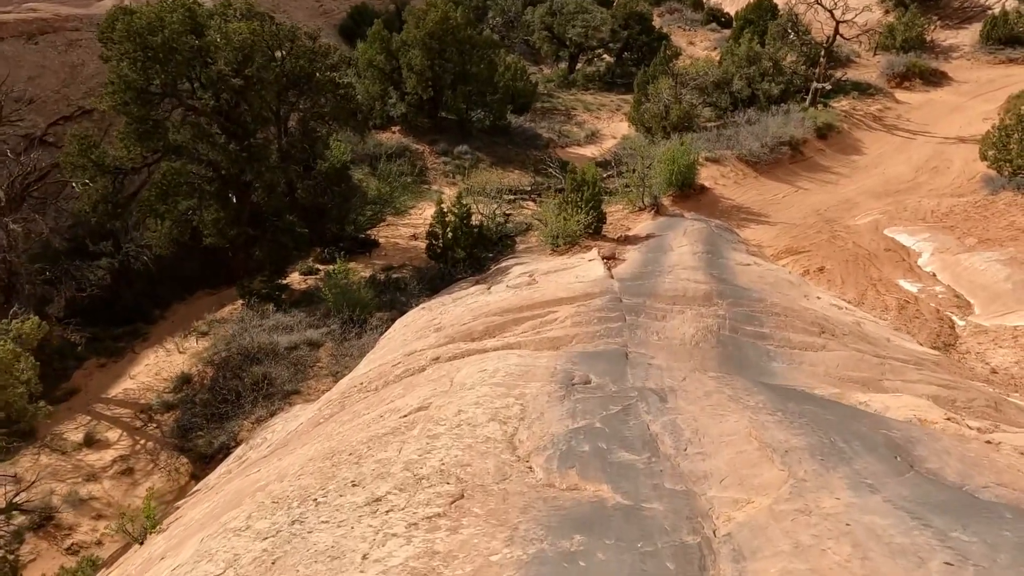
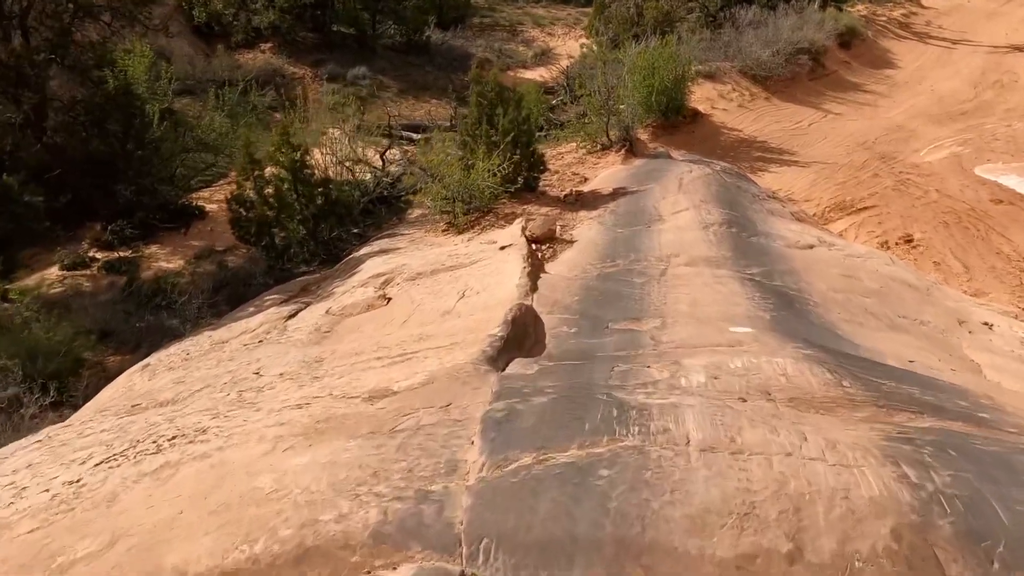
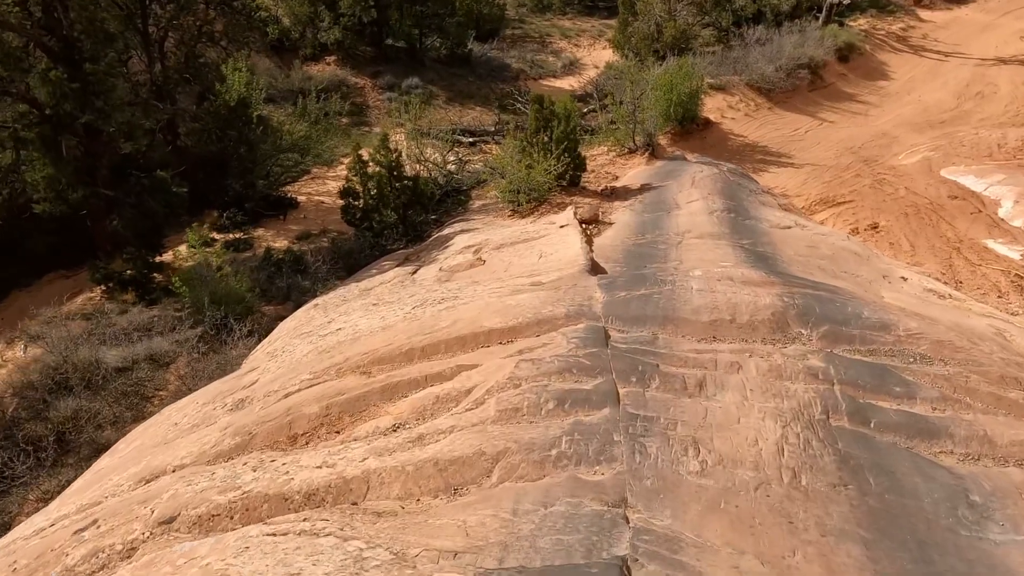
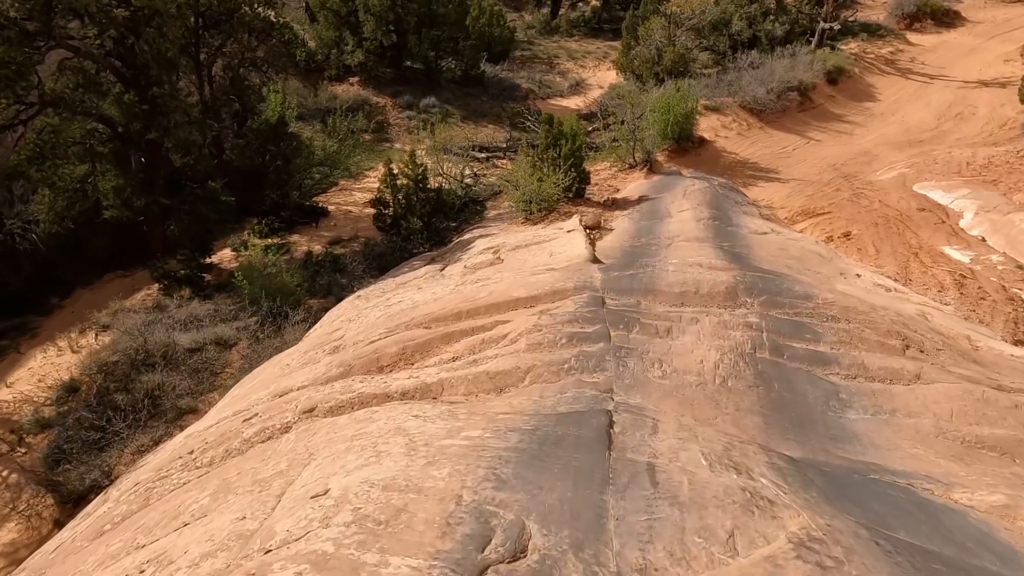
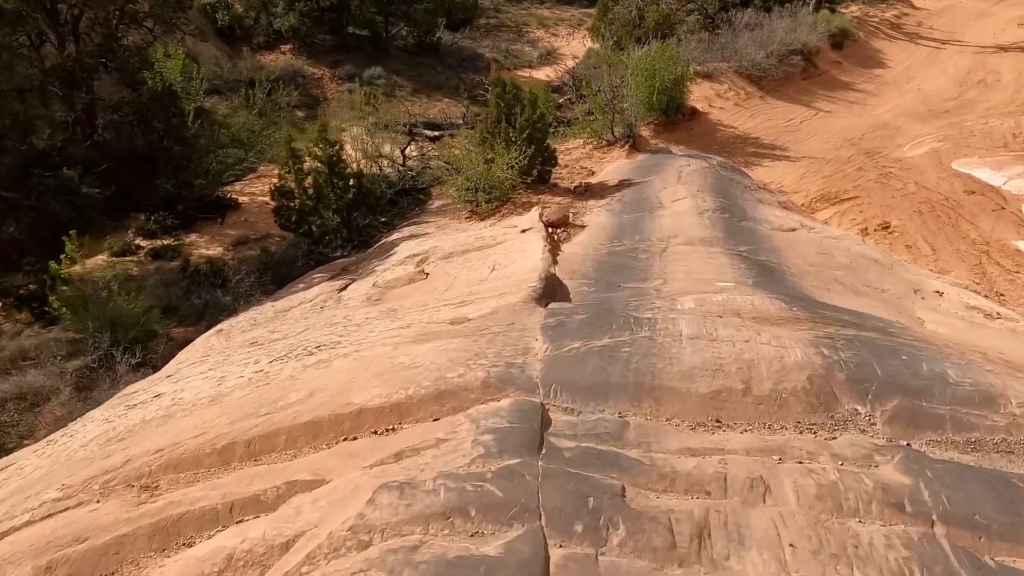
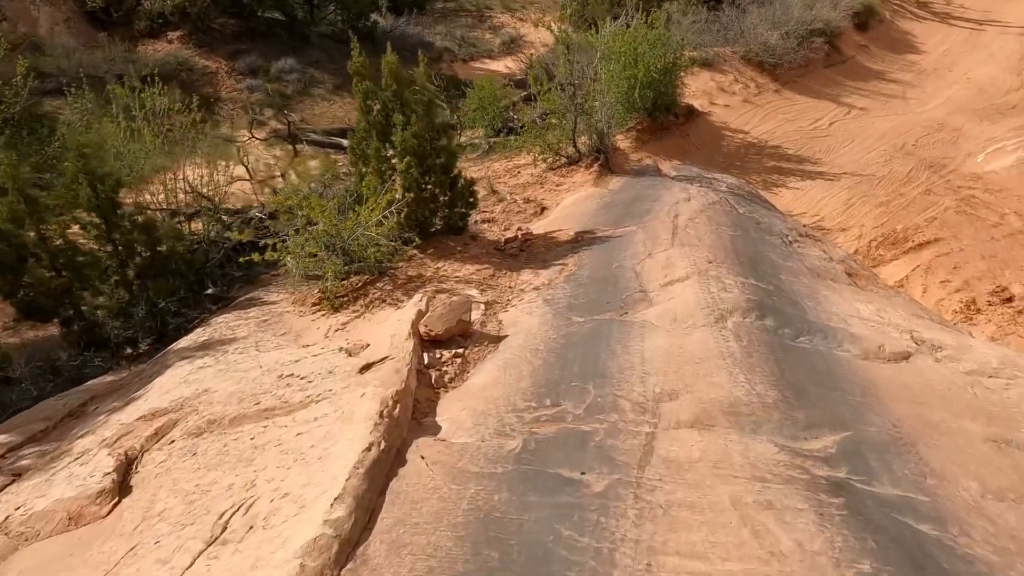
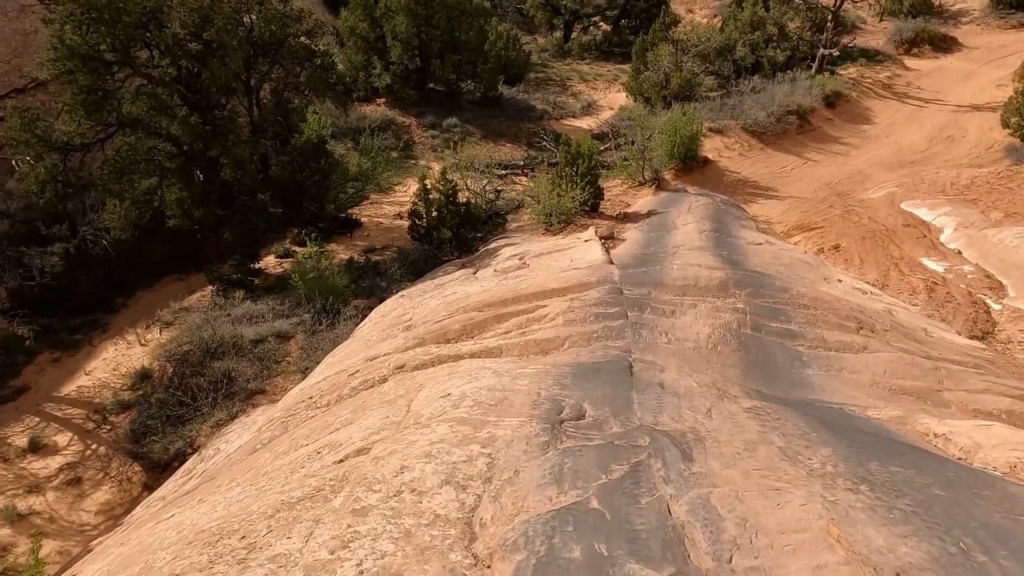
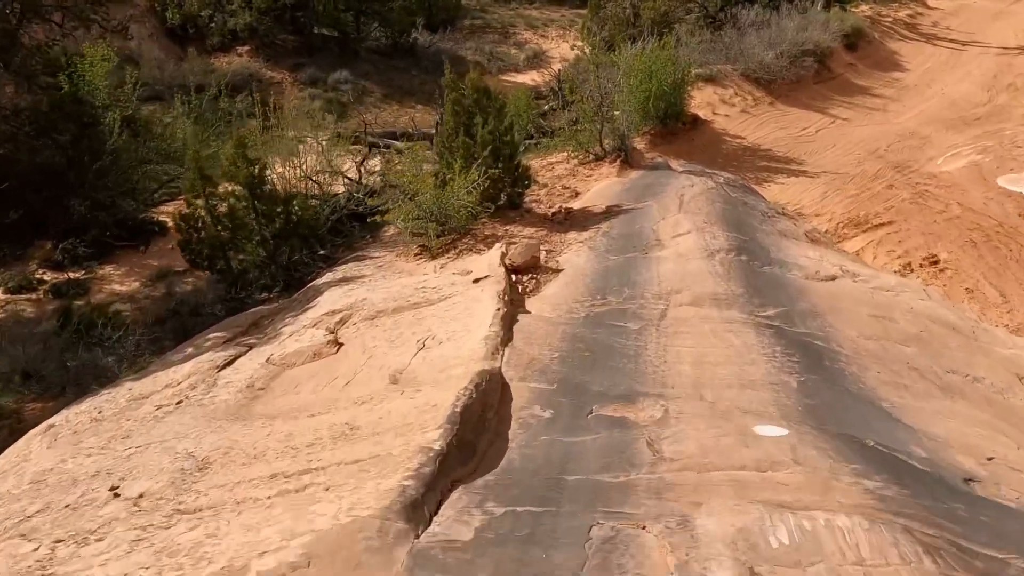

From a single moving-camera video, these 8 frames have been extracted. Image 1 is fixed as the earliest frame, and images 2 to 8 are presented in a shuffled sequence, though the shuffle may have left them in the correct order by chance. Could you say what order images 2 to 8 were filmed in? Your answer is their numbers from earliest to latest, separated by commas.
7, 4, 3, 5, 2, 8, 6
